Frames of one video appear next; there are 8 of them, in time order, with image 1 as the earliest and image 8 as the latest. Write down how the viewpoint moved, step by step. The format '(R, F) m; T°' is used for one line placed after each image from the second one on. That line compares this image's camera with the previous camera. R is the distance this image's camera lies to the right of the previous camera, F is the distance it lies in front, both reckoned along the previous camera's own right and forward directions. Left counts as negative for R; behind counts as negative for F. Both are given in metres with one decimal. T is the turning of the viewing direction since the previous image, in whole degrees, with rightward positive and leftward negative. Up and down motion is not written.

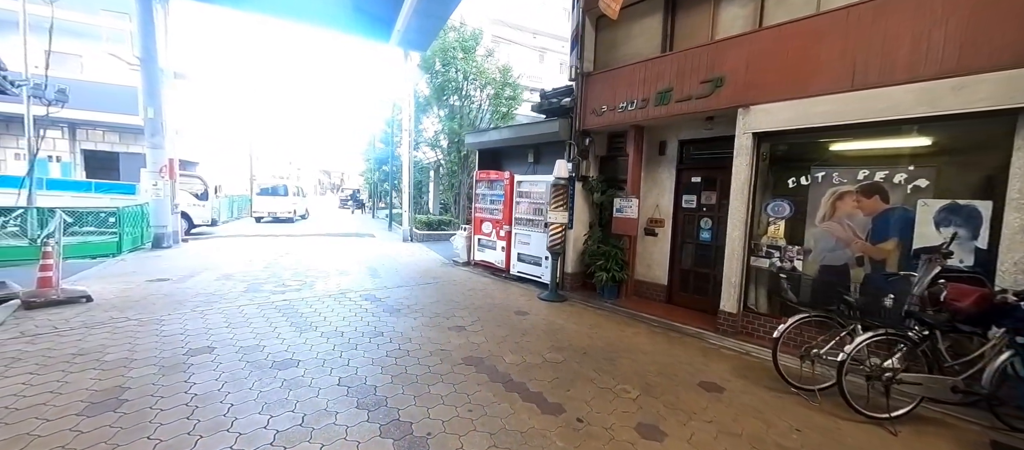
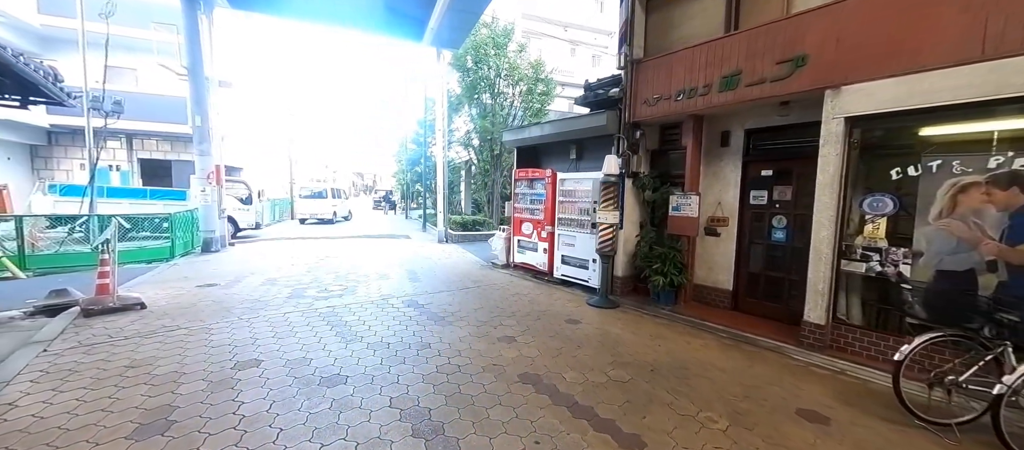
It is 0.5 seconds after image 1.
(-0.3, +0.3) m; -4°
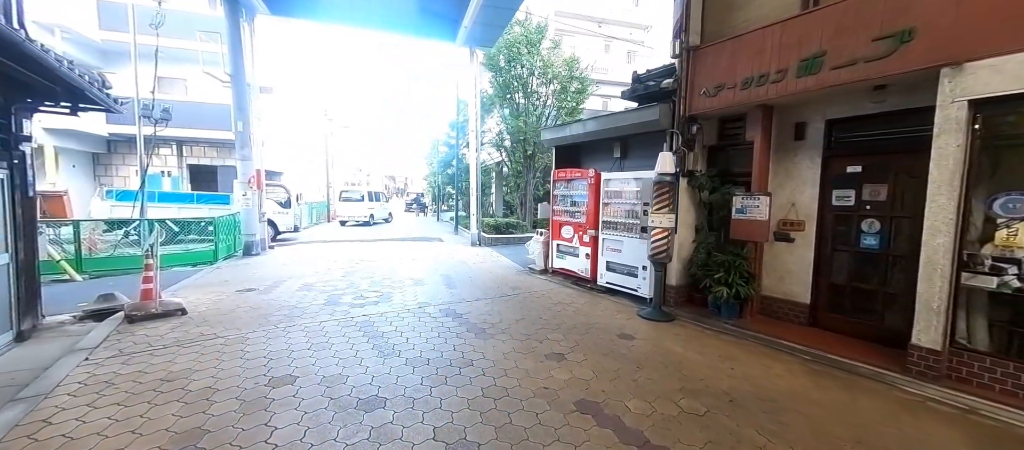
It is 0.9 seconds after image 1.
(-0.2, +0.4) m; -4°
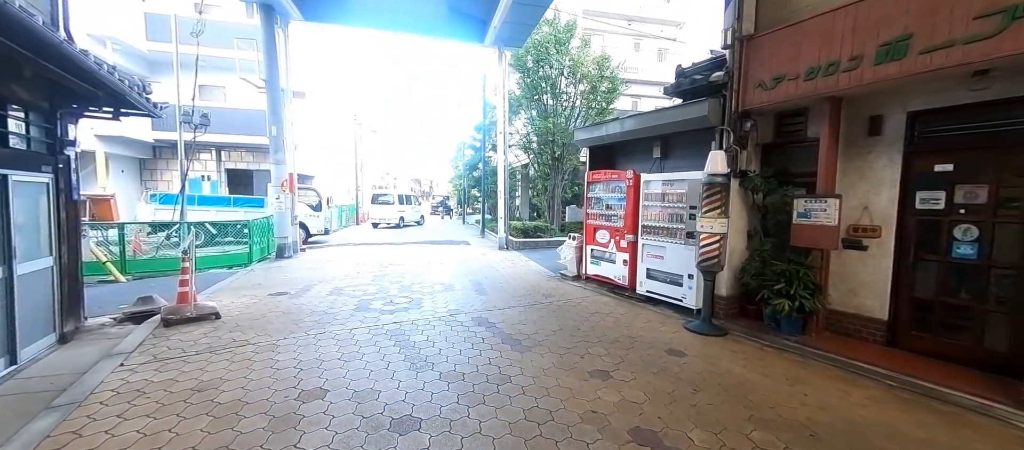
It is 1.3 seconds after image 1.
(-0.2, +0.3) m; -4°
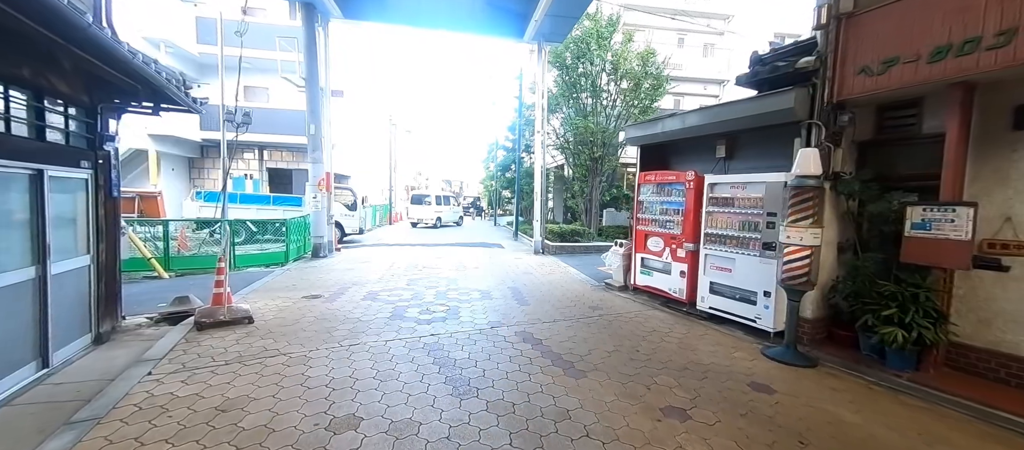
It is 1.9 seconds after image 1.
(-0.3, +0.4) m; -4°
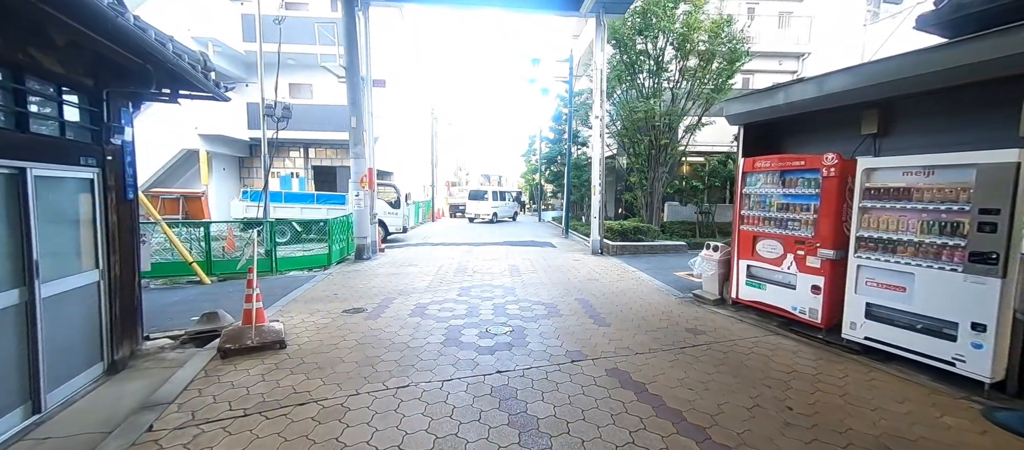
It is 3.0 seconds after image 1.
(-0.5, +0.9) m; -6°
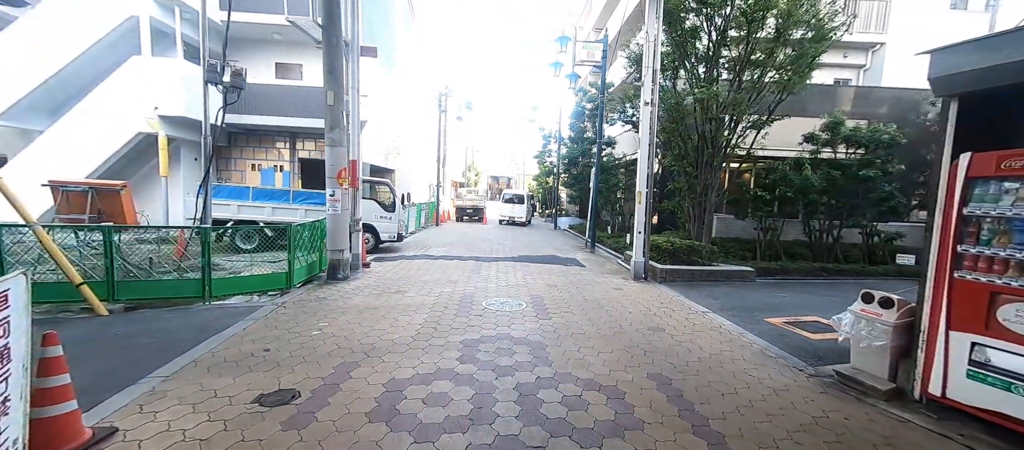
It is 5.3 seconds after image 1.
(-0.3, +1.9) m; -1°
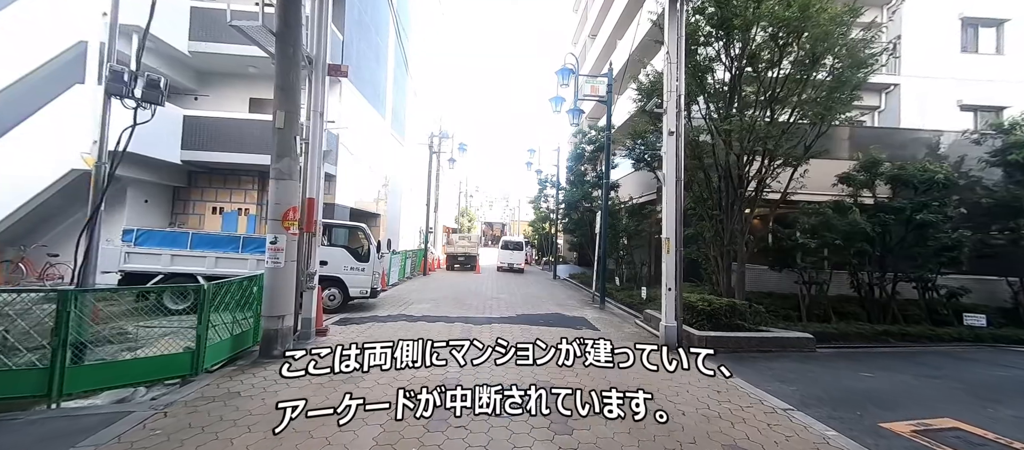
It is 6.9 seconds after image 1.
(-0.1, +1.4) m; +1°
